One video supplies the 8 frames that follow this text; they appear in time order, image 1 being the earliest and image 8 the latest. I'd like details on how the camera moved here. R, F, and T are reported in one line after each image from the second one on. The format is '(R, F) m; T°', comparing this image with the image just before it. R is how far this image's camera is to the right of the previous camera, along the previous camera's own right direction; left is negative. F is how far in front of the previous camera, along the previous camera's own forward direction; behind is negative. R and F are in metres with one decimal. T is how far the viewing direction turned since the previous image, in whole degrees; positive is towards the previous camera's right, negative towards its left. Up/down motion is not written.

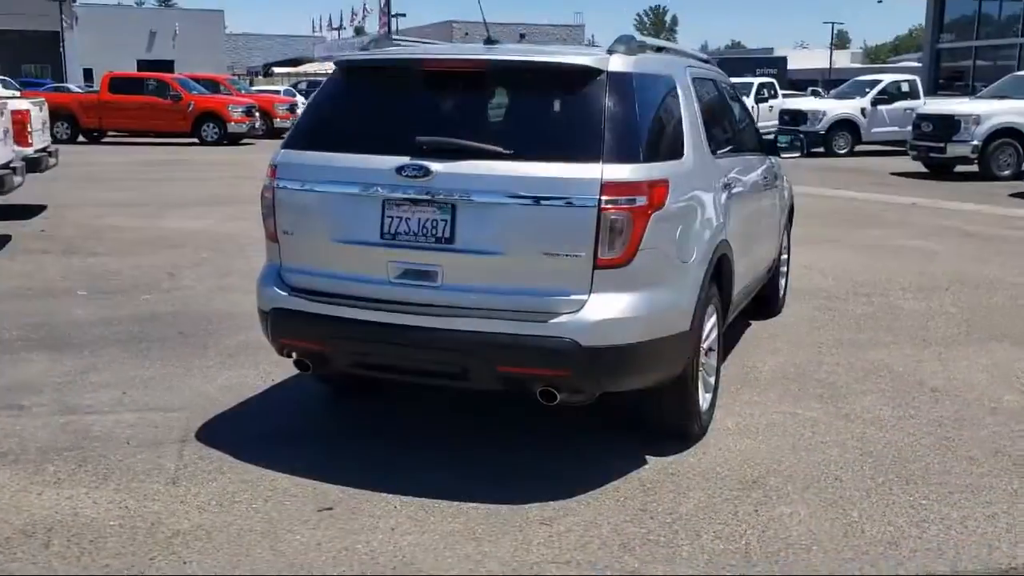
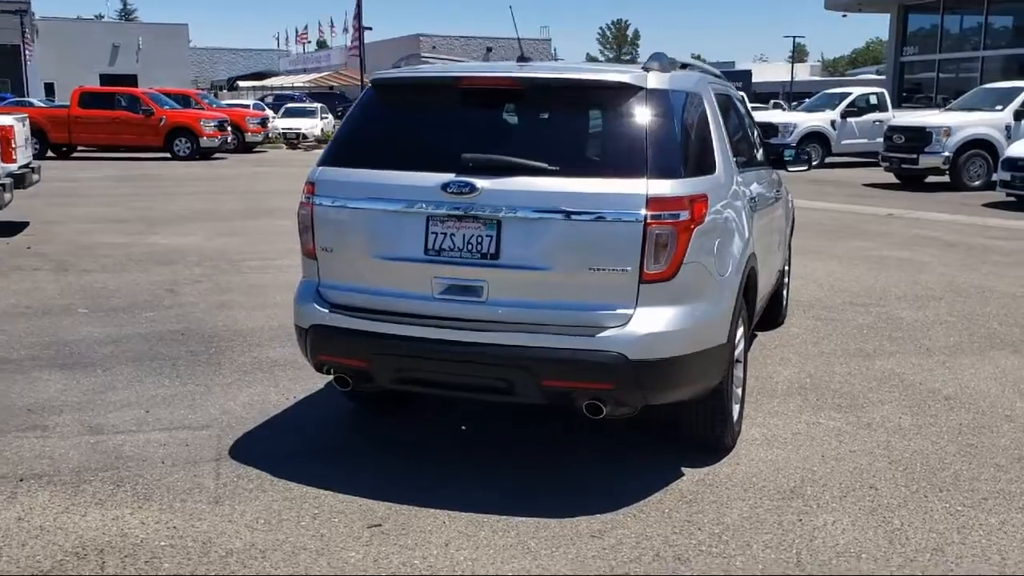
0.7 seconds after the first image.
(-0.3, 0.0) m; +2°
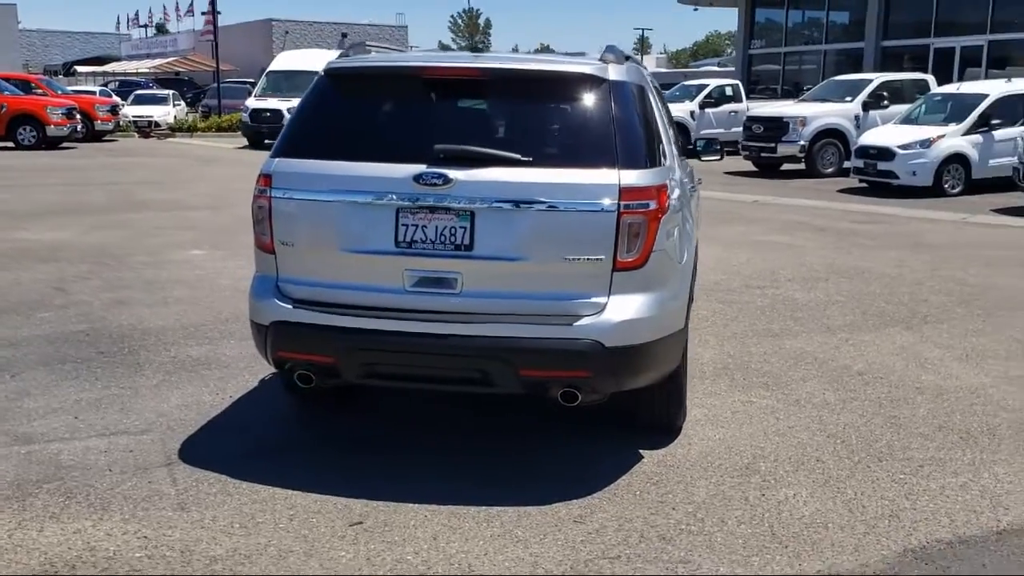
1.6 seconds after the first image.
(-0.5, 0.0) m; +8°
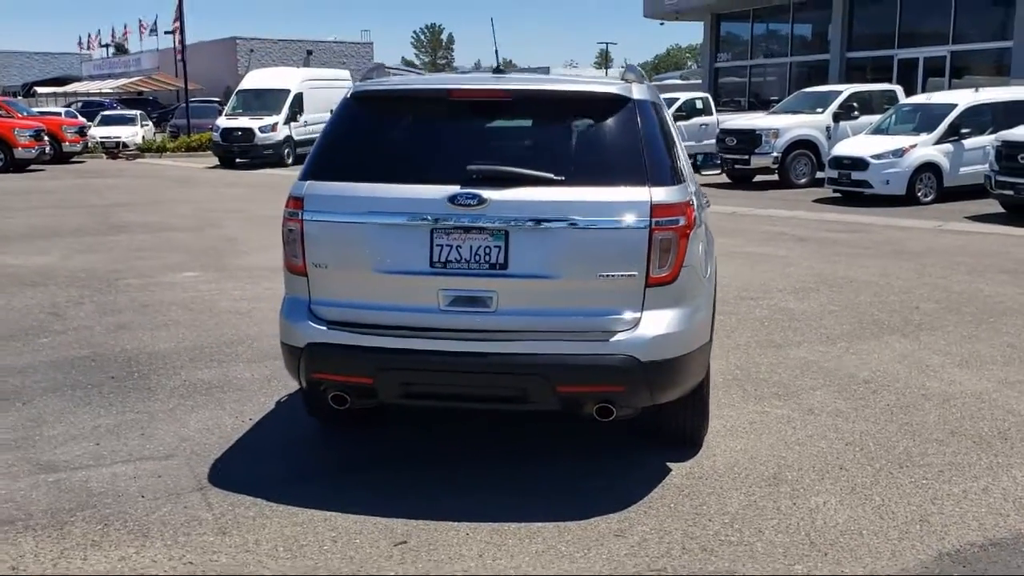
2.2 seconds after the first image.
(-0.3, 0.0) m; +2°
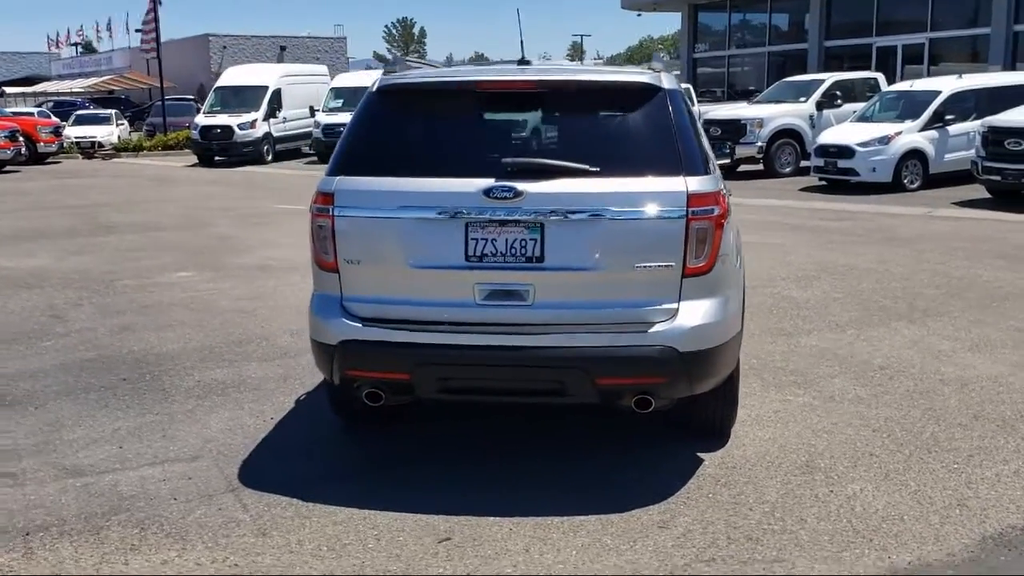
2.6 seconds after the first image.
(-0.3, 0.0) m; +1°
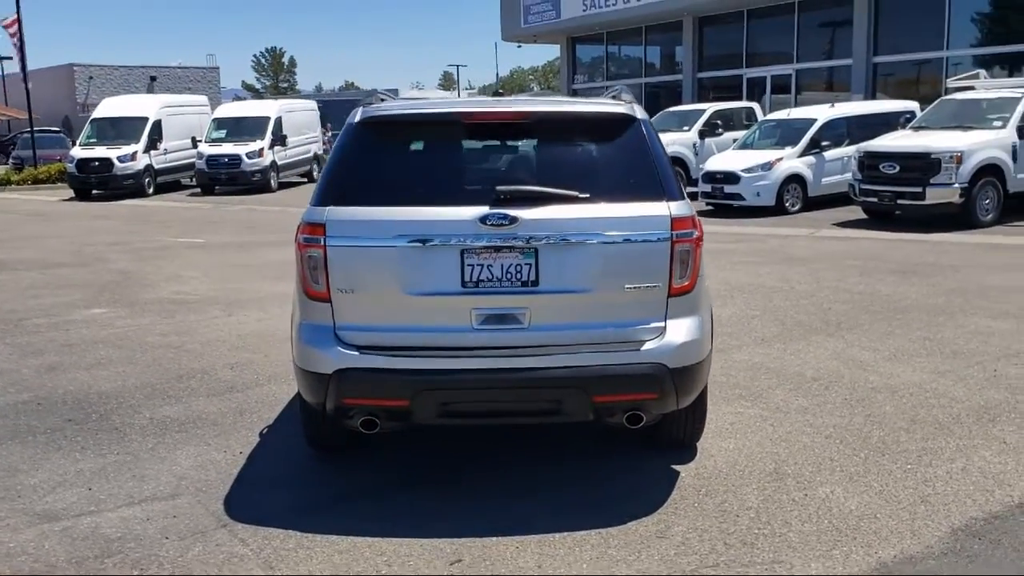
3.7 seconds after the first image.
(-0.5, -0.1) m; +7°
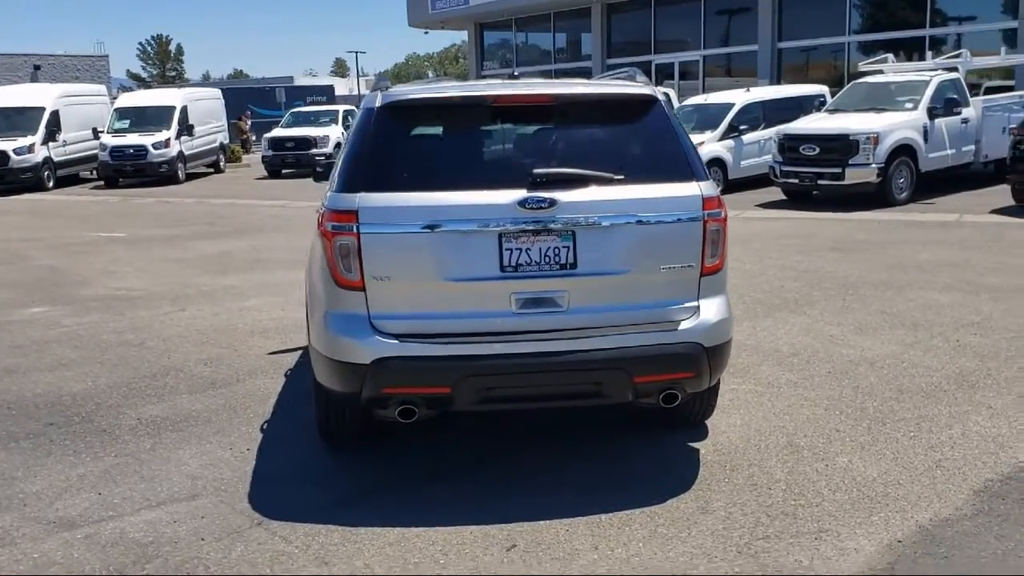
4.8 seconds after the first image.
(-0.6, +0.1) m; +6°
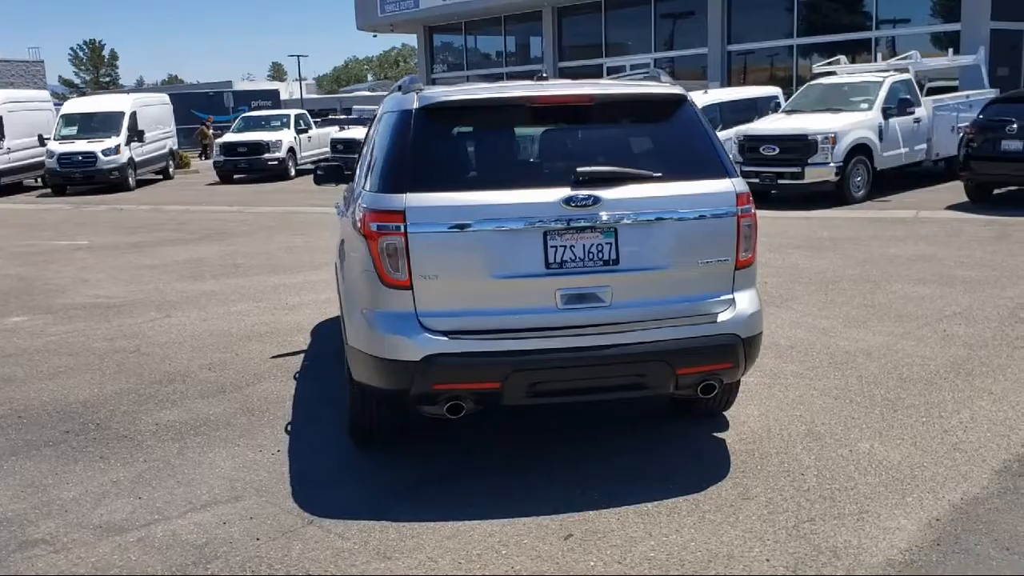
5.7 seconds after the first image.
(-0.5, -0.1) m; +3°
